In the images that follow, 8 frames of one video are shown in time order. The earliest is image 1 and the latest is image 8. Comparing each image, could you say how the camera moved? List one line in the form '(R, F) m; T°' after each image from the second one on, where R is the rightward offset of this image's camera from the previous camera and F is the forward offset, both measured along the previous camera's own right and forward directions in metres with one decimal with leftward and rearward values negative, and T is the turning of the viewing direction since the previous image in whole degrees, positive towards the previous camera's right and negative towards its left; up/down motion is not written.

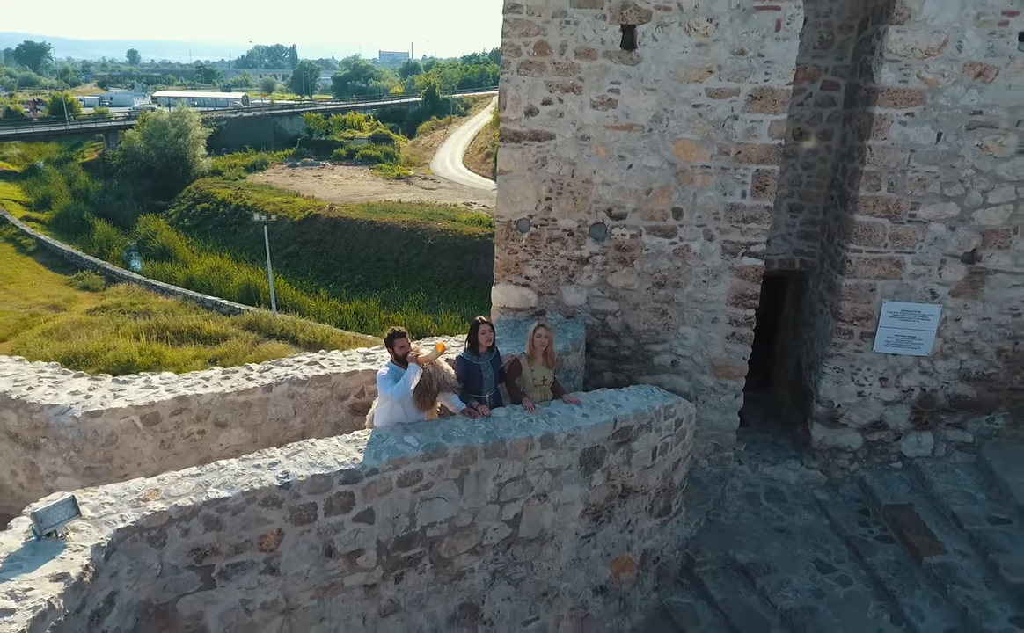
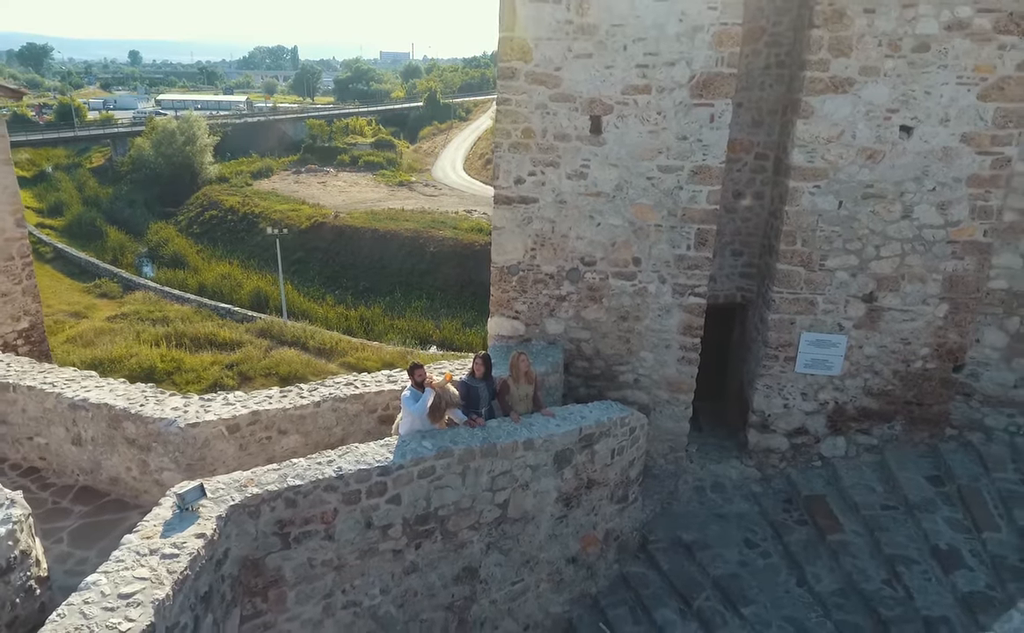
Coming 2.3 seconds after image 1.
(+0.1, -0.9) m; 0°
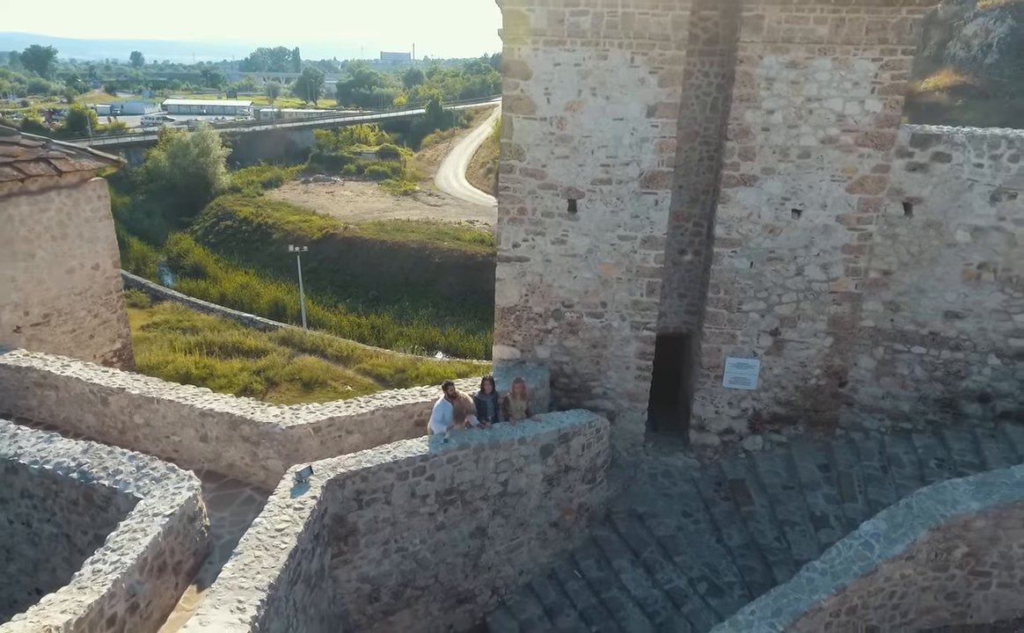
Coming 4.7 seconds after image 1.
(0.0, -1.6) m; 0°
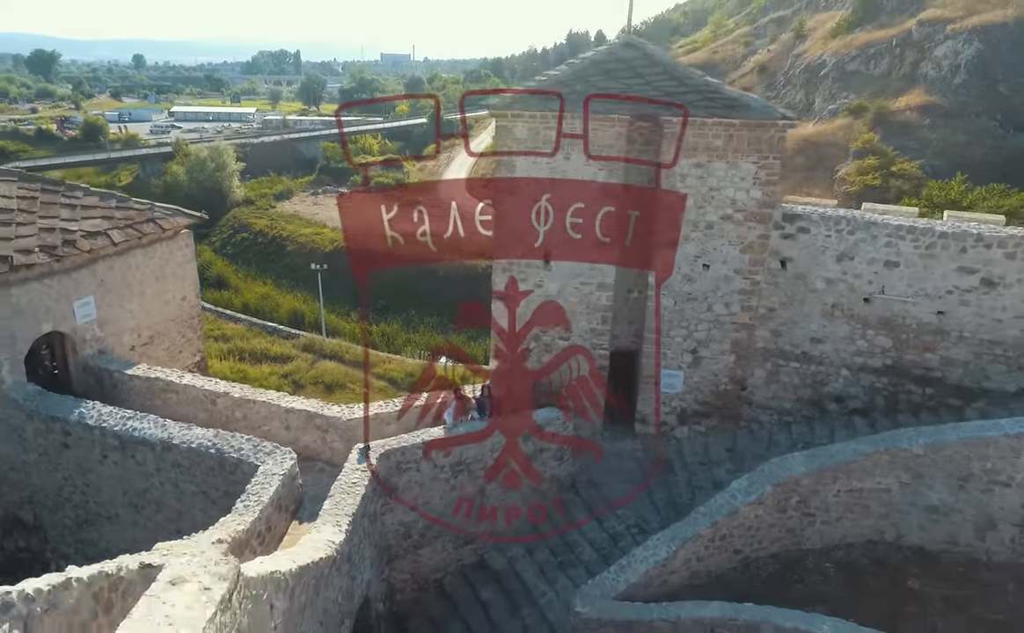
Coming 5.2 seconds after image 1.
(+0.1, -2.3) m; 0°
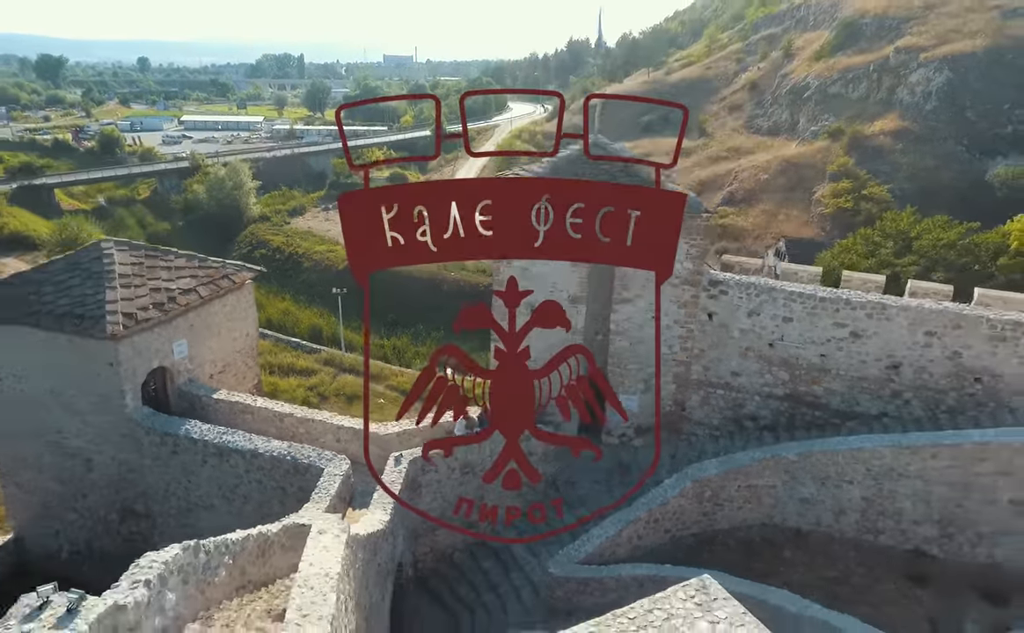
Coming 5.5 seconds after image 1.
(+0.1, -2.6) m; 0°
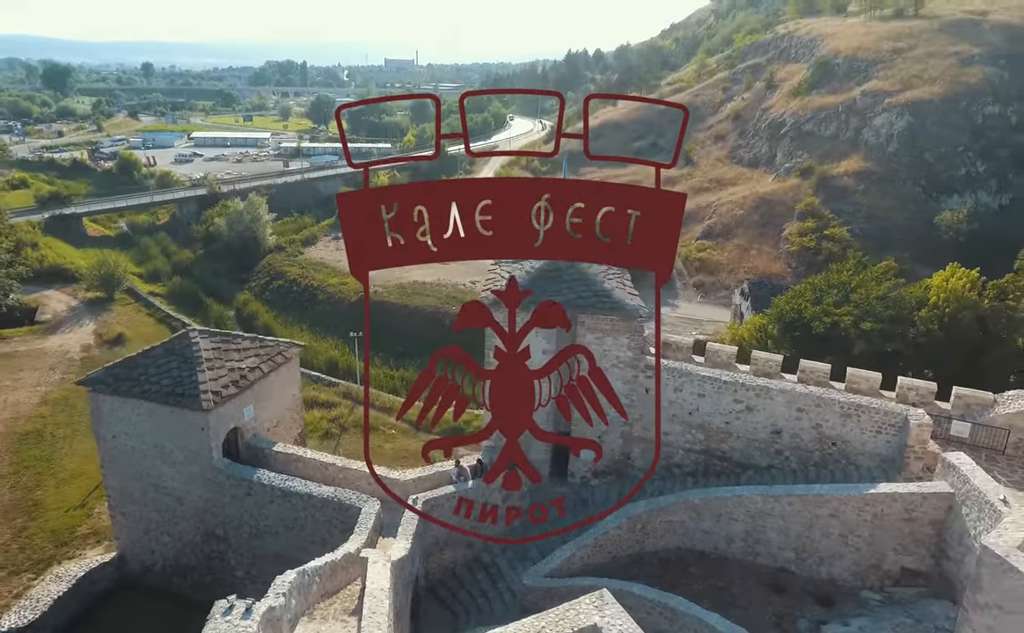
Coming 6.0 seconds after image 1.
(+0.3, -3.6) m; 0°
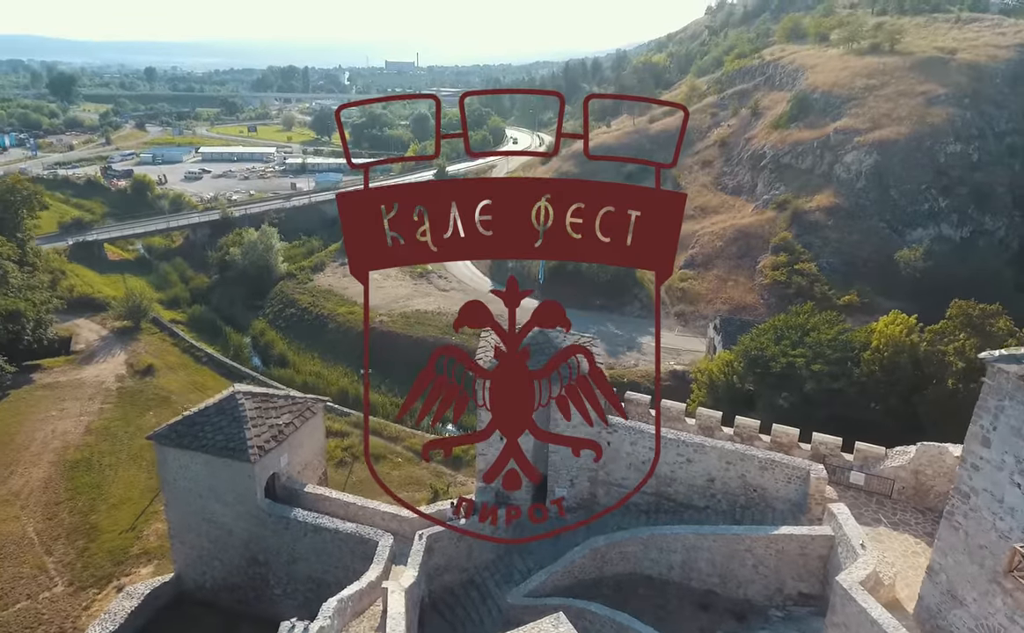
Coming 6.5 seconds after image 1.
(+0.3, -3.2) m; 0°
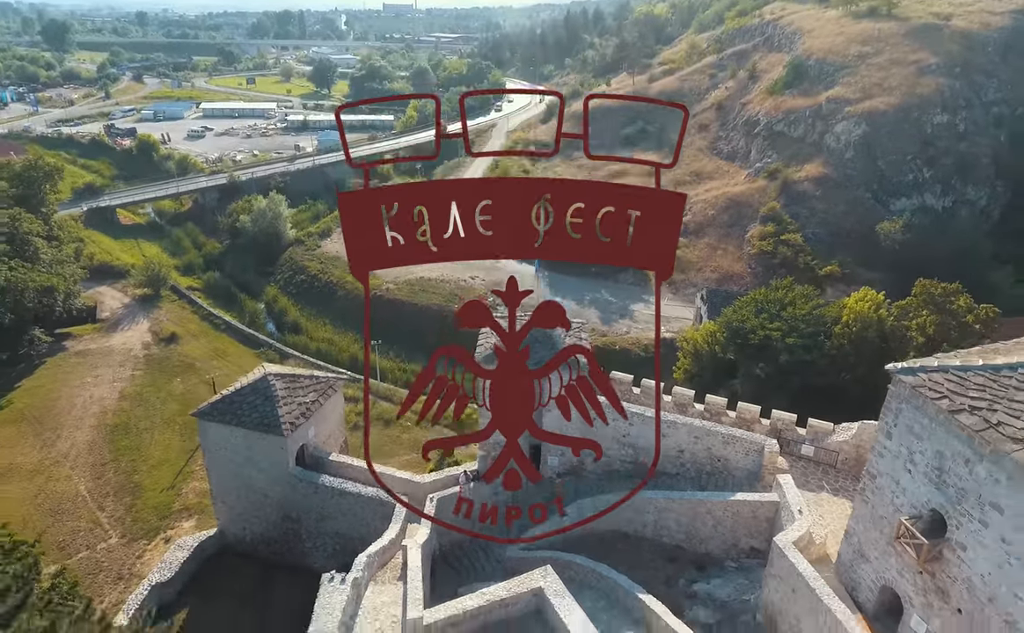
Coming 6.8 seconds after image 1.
(+0.1, -2.3) m; 0°
